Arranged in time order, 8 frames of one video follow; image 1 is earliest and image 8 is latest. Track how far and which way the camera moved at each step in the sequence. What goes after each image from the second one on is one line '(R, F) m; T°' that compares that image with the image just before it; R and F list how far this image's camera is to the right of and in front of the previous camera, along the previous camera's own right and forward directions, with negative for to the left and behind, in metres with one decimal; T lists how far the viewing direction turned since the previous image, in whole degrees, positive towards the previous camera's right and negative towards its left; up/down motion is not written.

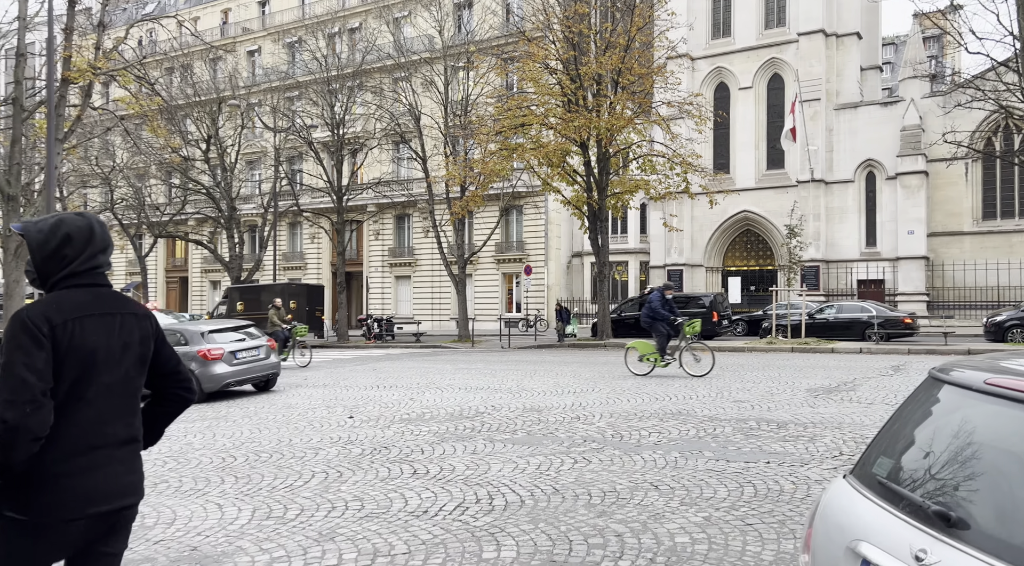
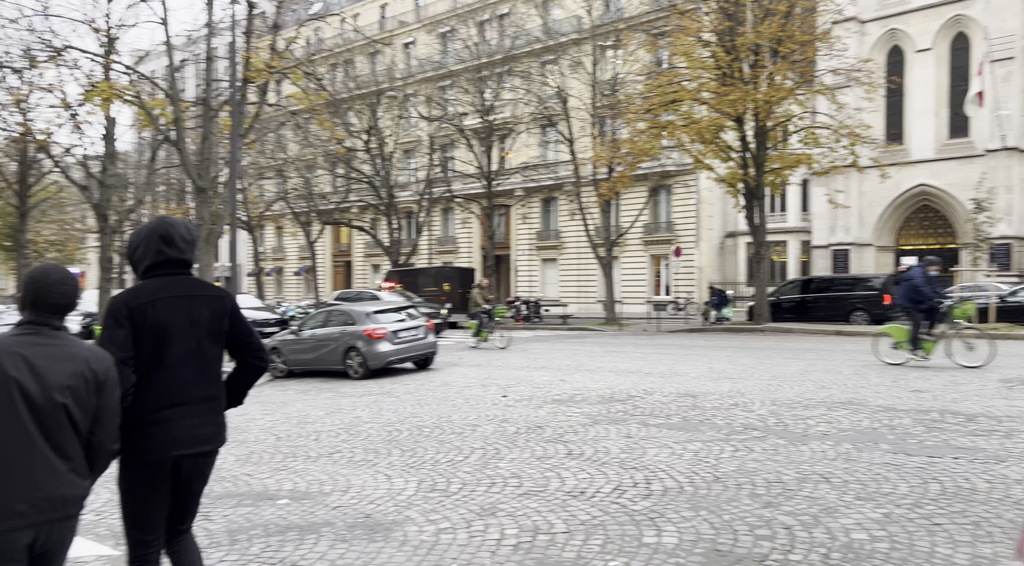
(0.0, 0.0) m; -11°
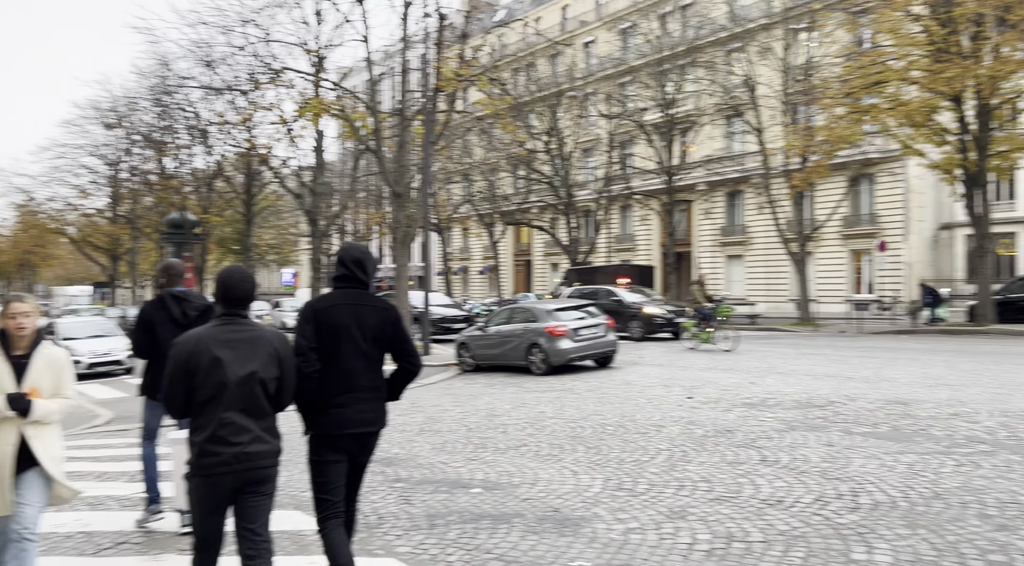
(0.0, 0.0) m; -14°
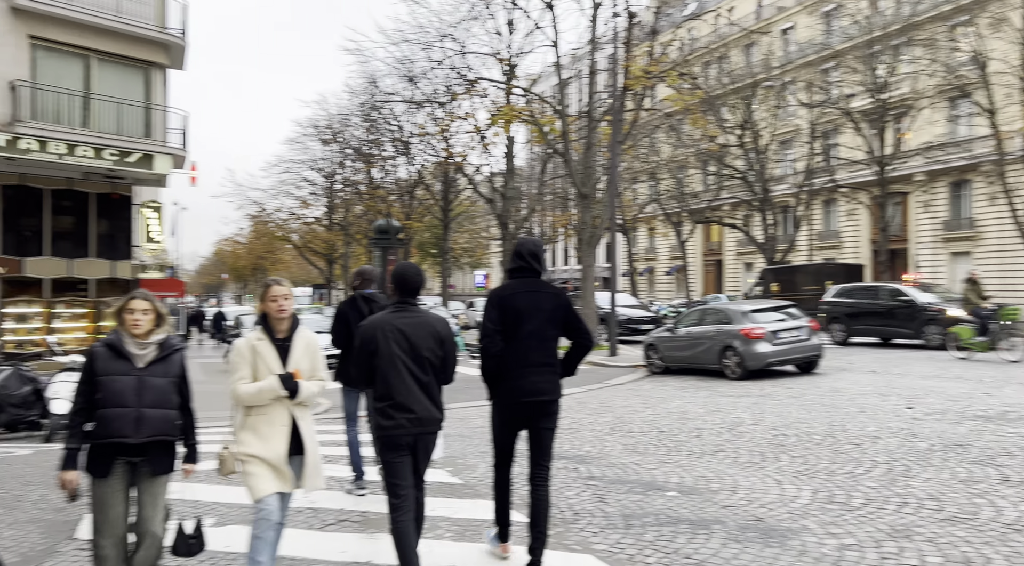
(0.0, 0.0) m; -14°
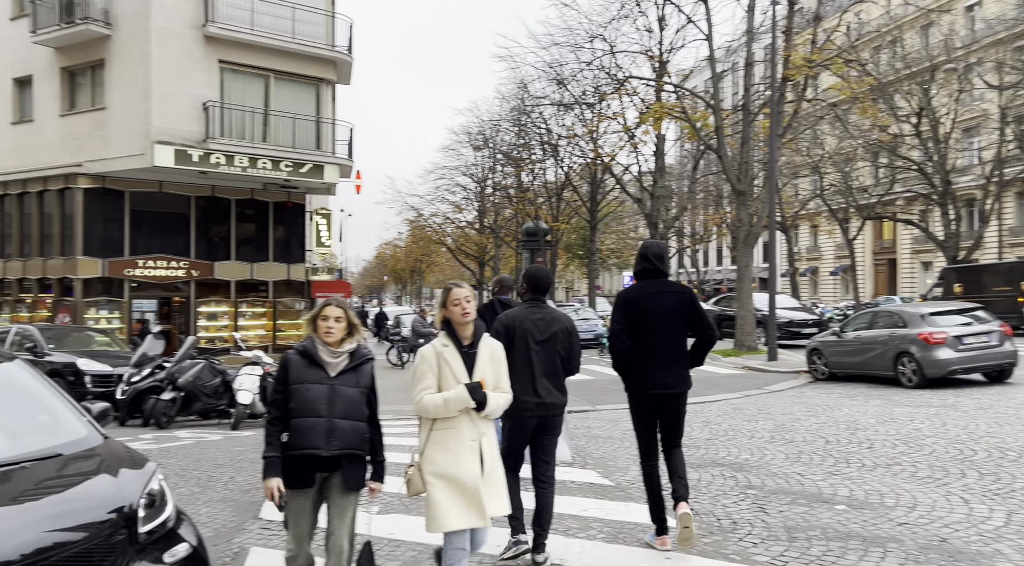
(0.0, 0.0) m; -11°
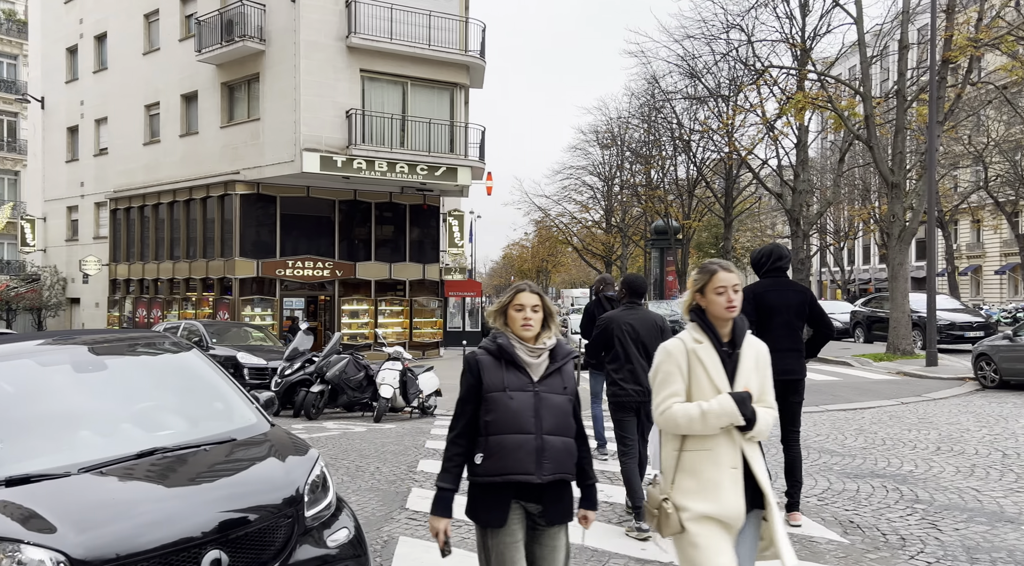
(-0.1, +0.1) m; -10°
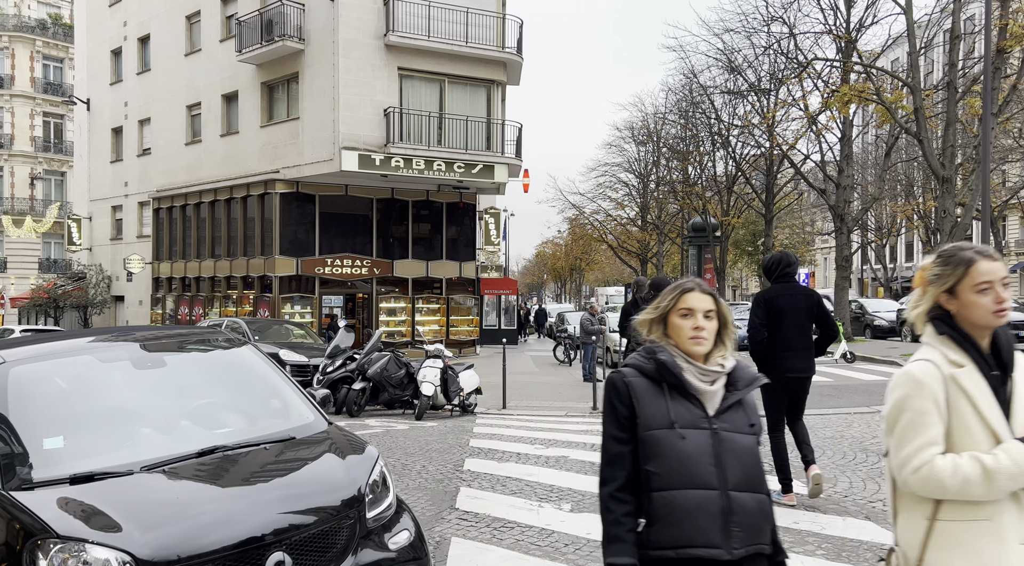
(-0.1, +0.1) m; -2°
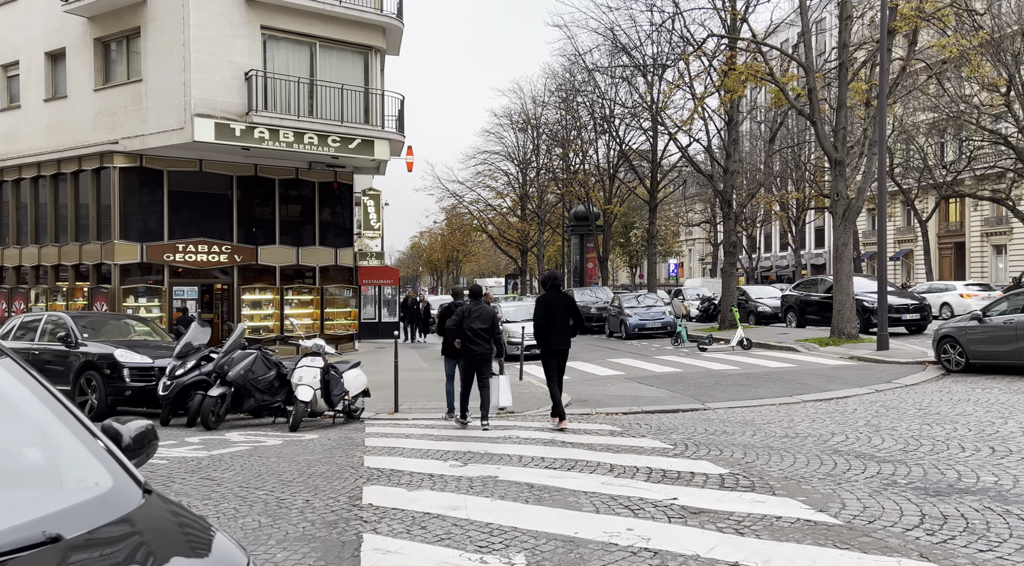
(-0.3, +1.7) m; +10°
